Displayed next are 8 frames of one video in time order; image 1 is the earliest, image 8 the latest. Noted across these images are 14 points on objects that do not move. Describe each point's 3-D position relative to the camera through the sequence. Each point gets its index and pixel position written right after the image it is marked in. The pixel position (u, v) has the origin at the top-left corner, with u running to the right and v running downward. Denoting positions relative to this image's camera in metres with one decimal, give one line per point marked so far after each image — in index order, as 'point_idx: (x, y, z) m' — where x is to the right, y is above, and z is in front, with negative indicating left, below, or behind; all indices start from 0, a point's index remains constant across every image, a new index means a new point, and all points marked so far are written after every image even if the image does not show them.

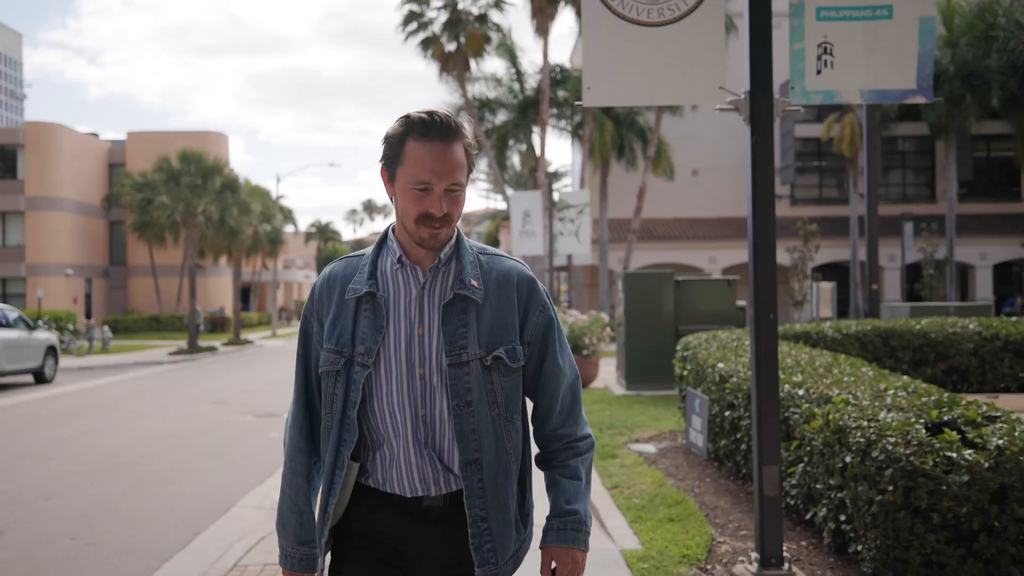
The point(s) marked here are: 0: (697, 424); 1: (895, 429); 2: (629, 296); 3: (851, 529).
0: (+1.5, -1.1, +7.2) m
1: (+2.1, -0.8, +4.7) m
2: (+1.8, -0.1, +13.6) m
3: (+1.9, -1.4, +4.9) m
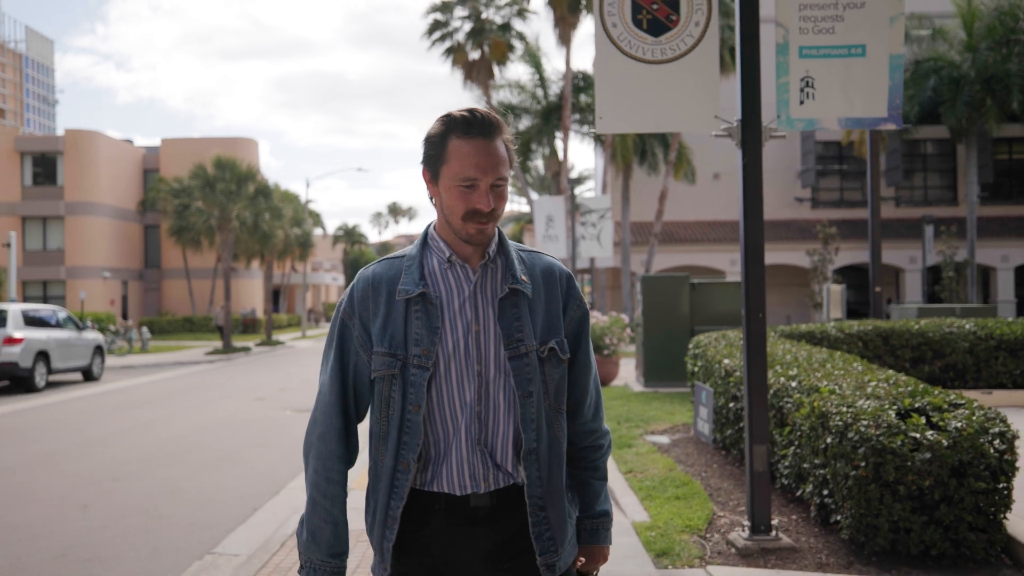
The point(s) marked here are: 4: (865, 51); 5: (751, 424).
0: (+1.7, -1.1, +7.9) m
1: (+2.2, -0.8, +5.4) m
2: (+2.2, -0.2, +14.3) m
3: (+2.1, -1.4, +5.6) m
4: (+2.2, +1.5, +5.5) m
5: (+1.5, -0.9, +5.6) m
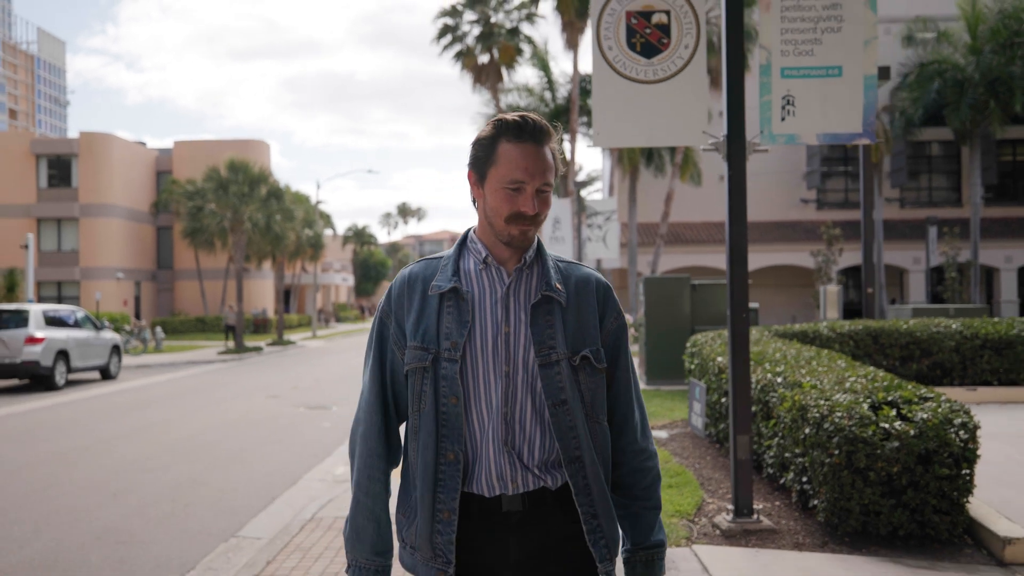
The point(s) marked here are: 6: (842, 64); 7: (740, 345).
0: (+1.8, -1.1, +8.4) m
1: (+2.2, -0.8, +5.9) m
2: (+2.3, -0.2, +14.8) m
3: (+2.1, -1.4, +6.1) m
4: (+2.3, +1.5, +6.0) m
5: (+1.5, -0.9, +6.0) m
6: (+2.3, +1.5, +6.0) m
7: (+1.6, -0.3, +6.0) m
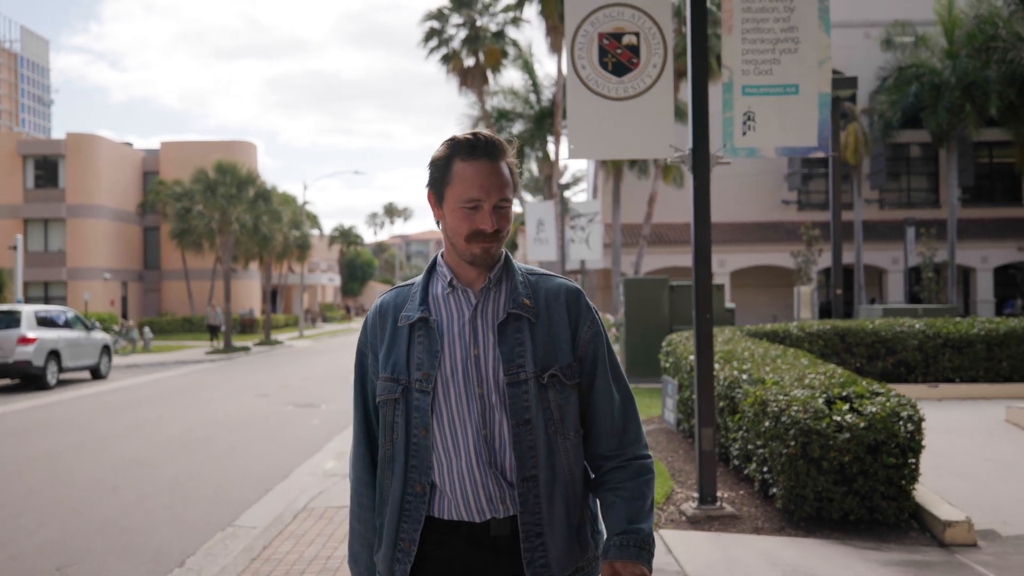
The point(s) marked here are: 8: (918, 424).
0: (+1.6, -1.2, +8.8) m
1: (+2.1, -0.8, +6.3) m
2: (+2.1, -0.2, +15.2) m
3: (+1.9, -1.4, +6.6) m
4: (+2.1, +1.5, +6.4) m
5: (+1.4, -0.9, +6.5) m
6: (+2.1, +1.5, +6.4) m
7: (+1.4, -0.4, +6.4) m
8: (+2.9, -1.0, +6.2) m
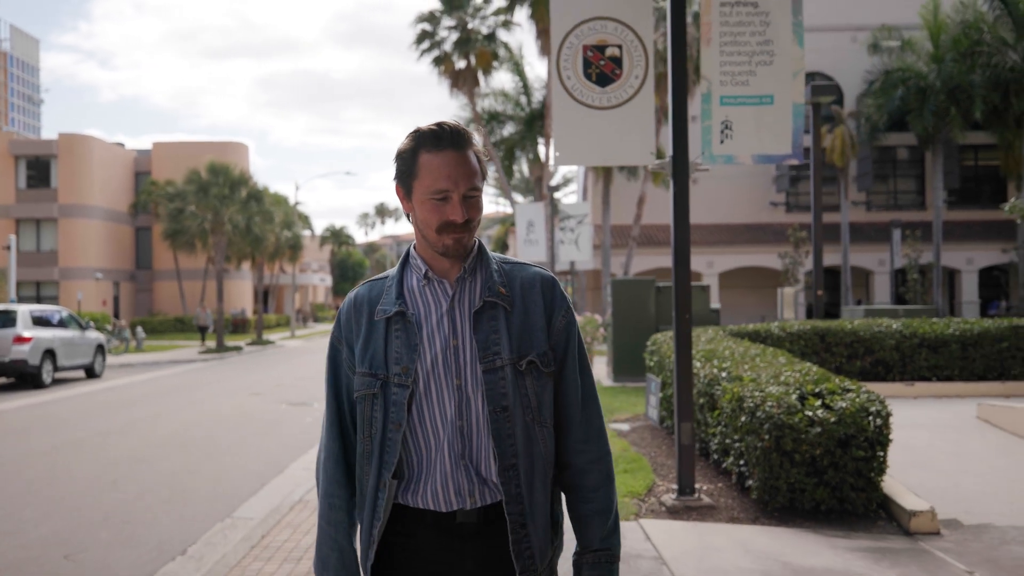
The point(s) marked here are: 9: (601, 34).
0: (+1.5, -1.2, +9.1) m
1: (+2.0, -0.8, +6.6) m
2: (+1.9, -0.2, +15.6) m
3: (+1.8, -1.4, +6.9) m
4: (+2.0, +1.4, +6.8) m
5: (+1.3, -0.9, +6.8) m
6: (+2.0, +1.5, +6.8) m
7: (+1.3, -0.4, +6.7) m
8: (+2.8, -1.0, +6.5) m
9: (+0.7, +2.0, +6.9) m
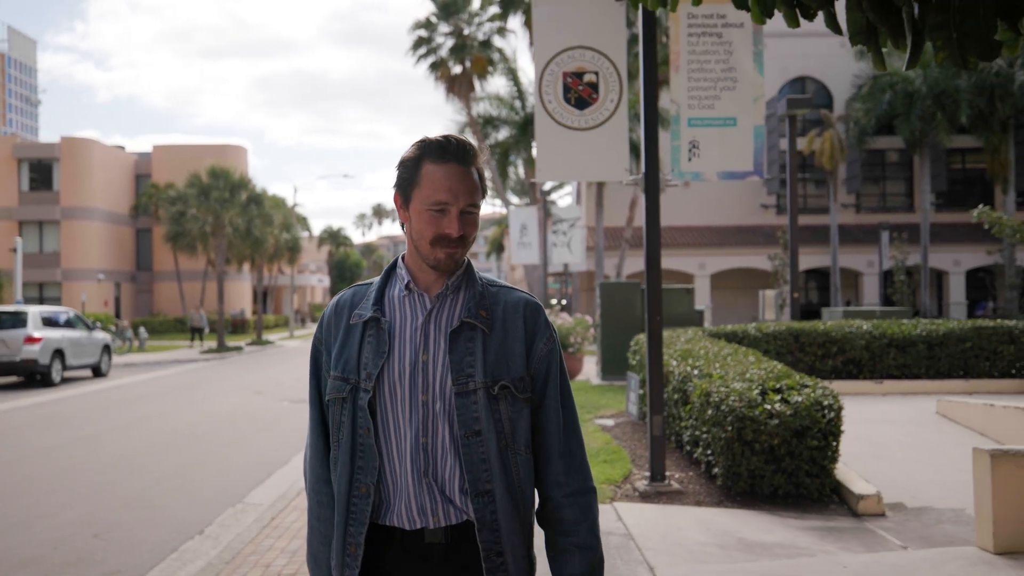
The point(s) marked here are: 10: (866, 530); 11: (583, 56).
0: (+1.4, -1.2, +9.8) m
1: (+1.9, -0.9, +7.3) m
2: (+1.7, -0.3, +16.2) m
3: (+1.7, -1.5, +7.5) m
4: (+1.9, +1.4, +7.4) m
5: (+1.2, -1.0, +7.4) m
6: (+1.9, +1.5, +7.4) m
7: (+1.2, -0.4, +7.4) m
8: (+2.7, -1.0, +7.1) m
9: (+0.6, +1.9, +7.6) m
10: (+2.6, -1.8, +6.4) m
11: (+0.6, +2.0, +7.5) m
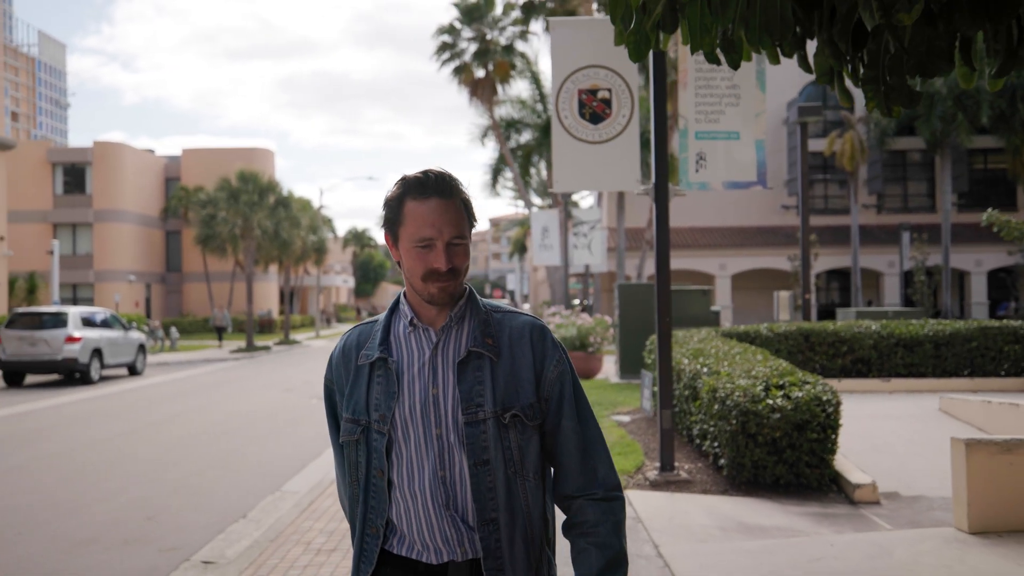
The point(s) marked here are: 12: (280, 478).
0: (+1.6, -1.2, +10.3) m
1: (+2.1, -0.9, +7.8) m
2: (+2.1, -0.3, +16.7) m
3: (+1.9, -1.5, +8.0) m
4: (+2.1, +1.4, +7.9) m
5: (+1.4, -1.0, +8.0) m
6: (+2.1, +1.4, +7.9) m
7: (+1.4, -0.4, +7.9) m
8: (+2.8, -1.0, +7.6) m
9: (+0.8, +1.9, +8.1) m
10: (+2.8, -1.8, +6.9) m
11: (+0.8, +2.0, +8.1) m
12: (-2.6, -2.1, +9.6) m
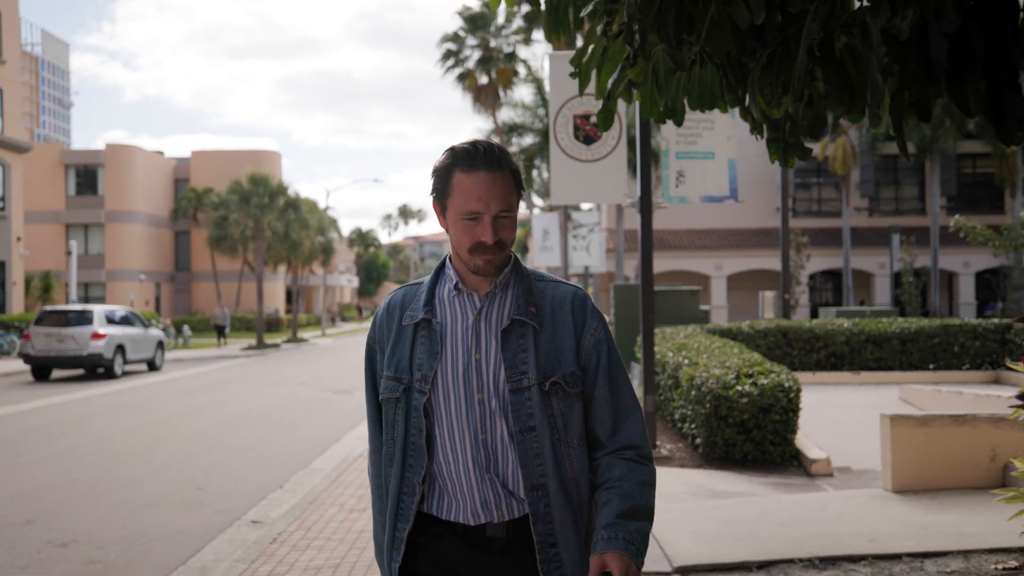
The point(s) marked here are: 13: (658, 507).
0: (+1.6, -1.3, +11.5) m
1: (+2.1, -0.9, +8.9) m
2: (+2.2, -0.3, +17.9) m
3: (+1.9, -1.5, +9.2) m
4: (+2.1, +1.4, +9.1) m
5: (+1.4, -1.0, +9.1) m
6: (+2.1, +1.4, +9.1) m
7: (+1.4, -0.5, +9.0) m
8: (+2.8, -1.0, +8.8) m
9: (+0.8, +1.9, +9.2) m
10: (+2.8, -1.8, +8.1) m
11: (+0.8, +2.0, +9.2) m
12: (-2.5, -2.1, +10.7) m
13: (+1.2, -1.7, +6.9) m
